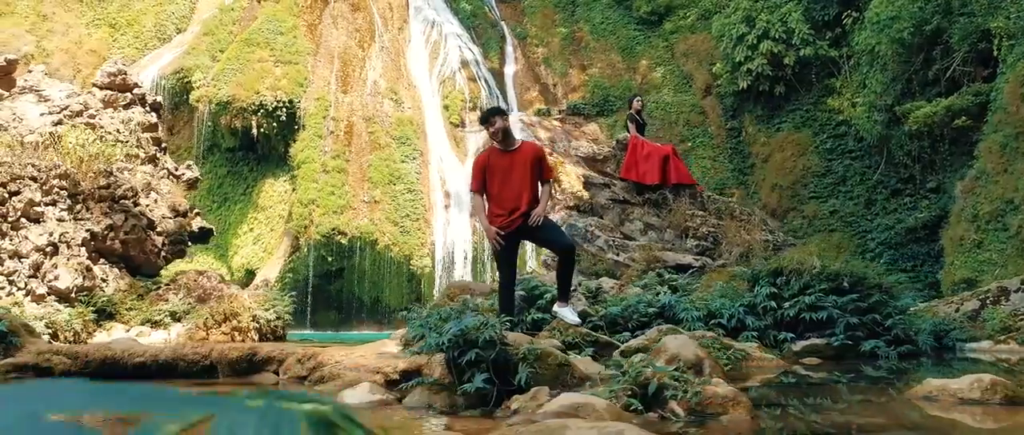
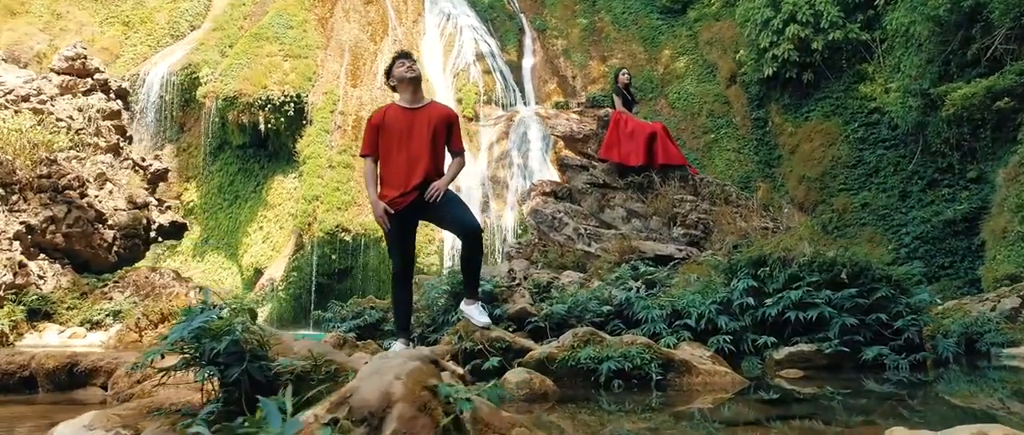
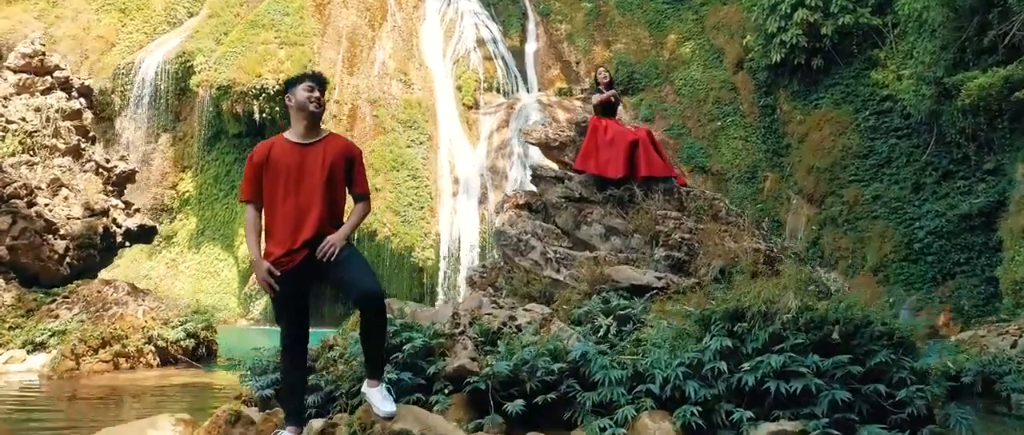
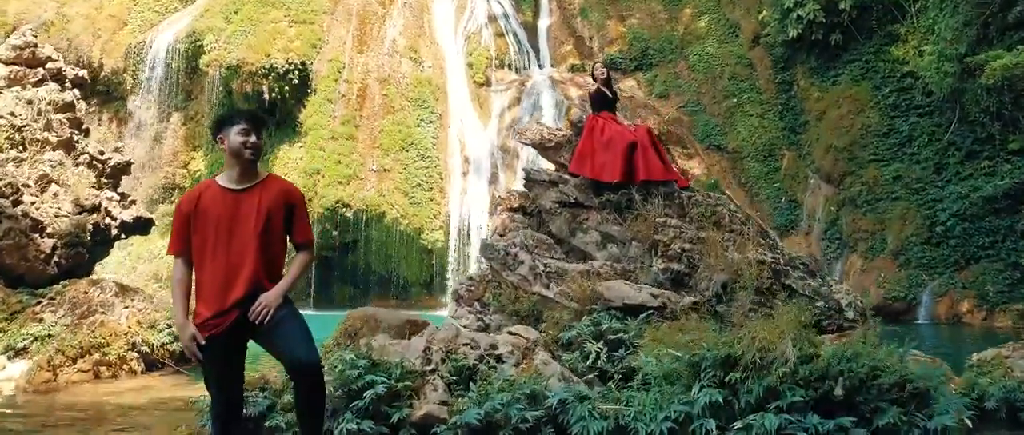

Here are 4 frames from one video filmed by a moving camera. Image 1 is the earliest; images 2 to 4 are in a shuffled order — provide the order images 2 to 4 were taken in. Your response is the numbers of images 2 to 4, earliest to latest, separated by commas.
2, 3, 4
